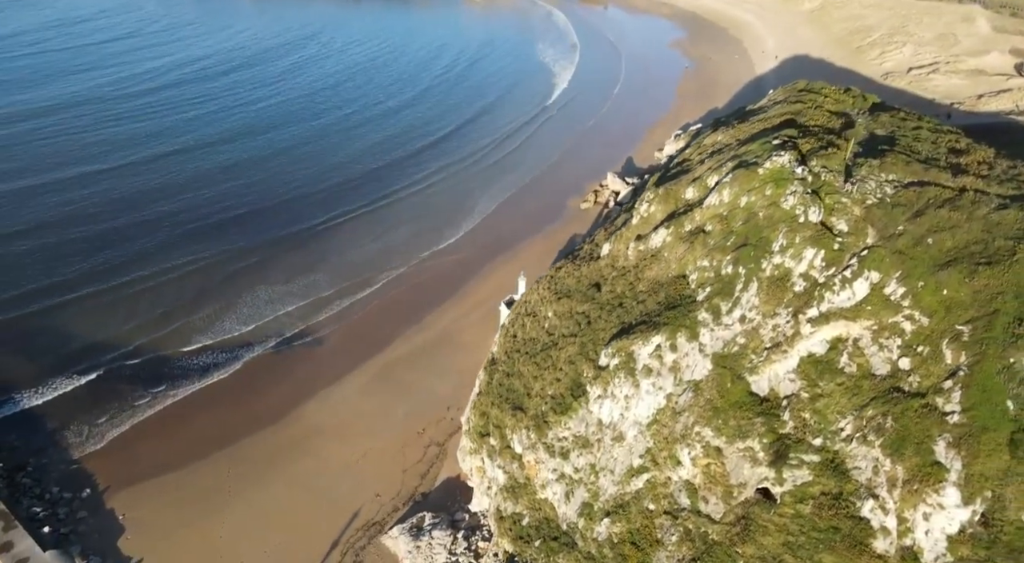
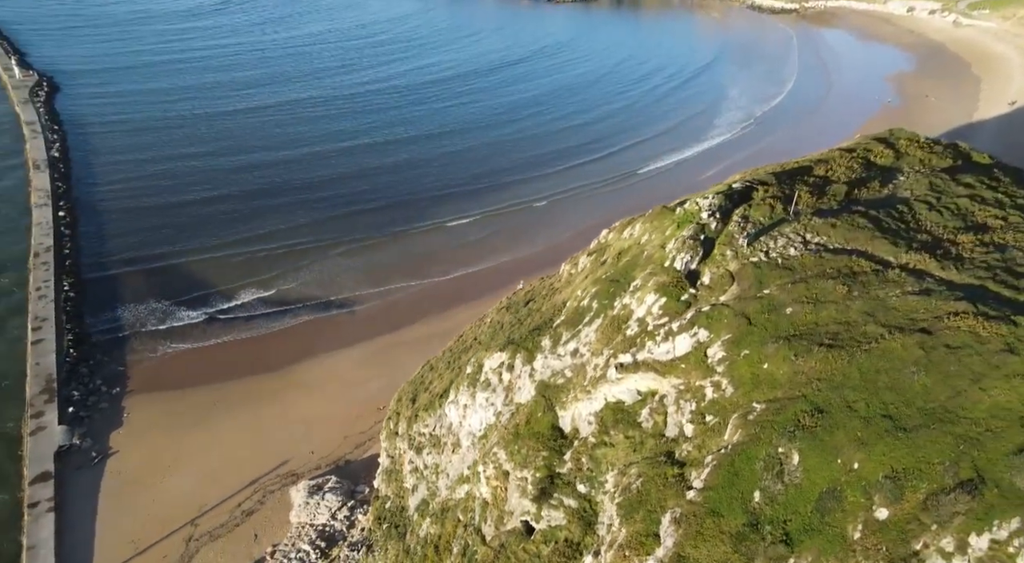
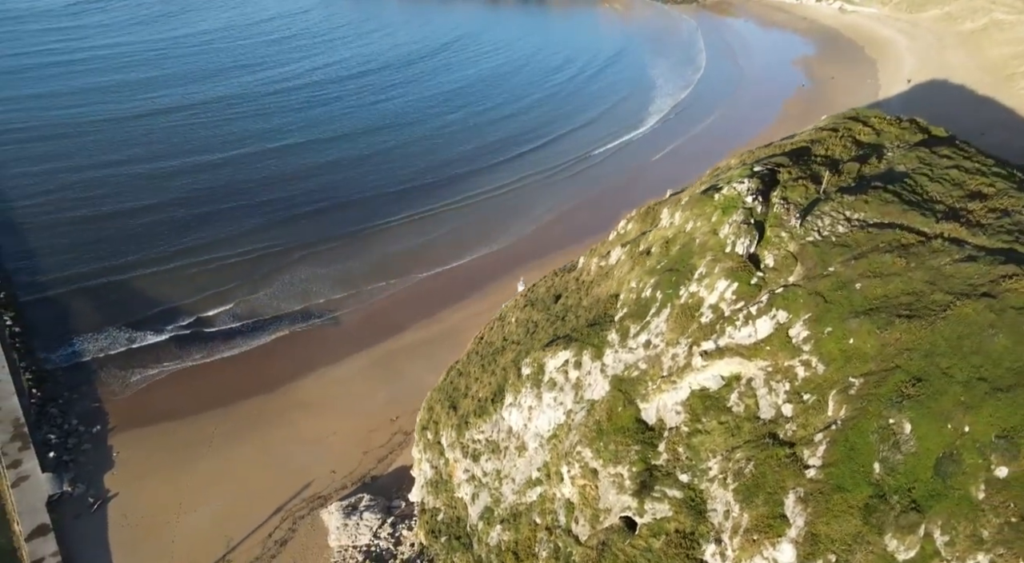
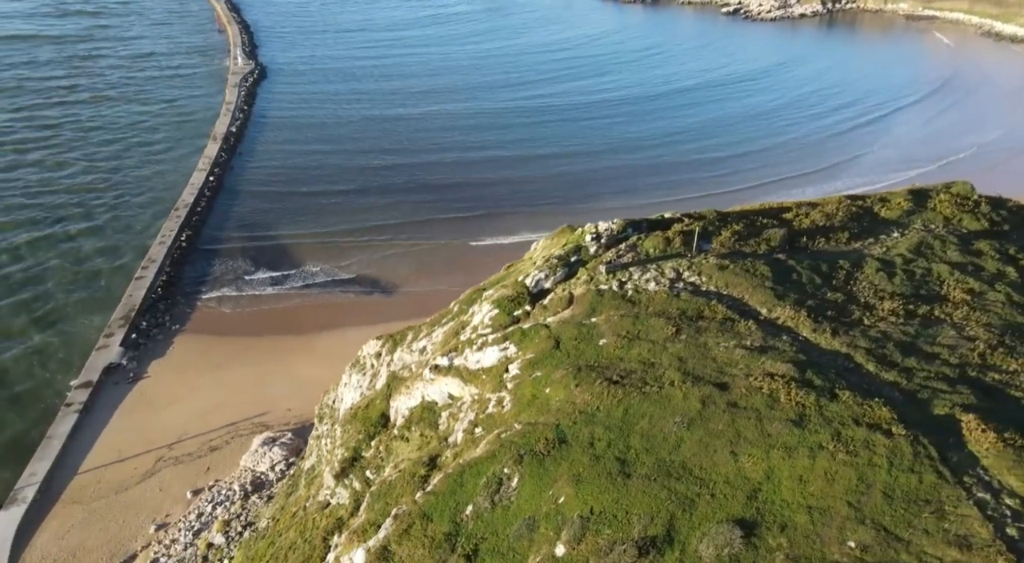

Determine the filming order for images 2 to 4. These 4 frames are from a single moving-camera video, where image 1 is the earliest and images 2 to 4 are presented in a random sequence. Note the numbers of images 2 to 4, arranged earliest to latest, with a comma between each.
3, 2, 4
